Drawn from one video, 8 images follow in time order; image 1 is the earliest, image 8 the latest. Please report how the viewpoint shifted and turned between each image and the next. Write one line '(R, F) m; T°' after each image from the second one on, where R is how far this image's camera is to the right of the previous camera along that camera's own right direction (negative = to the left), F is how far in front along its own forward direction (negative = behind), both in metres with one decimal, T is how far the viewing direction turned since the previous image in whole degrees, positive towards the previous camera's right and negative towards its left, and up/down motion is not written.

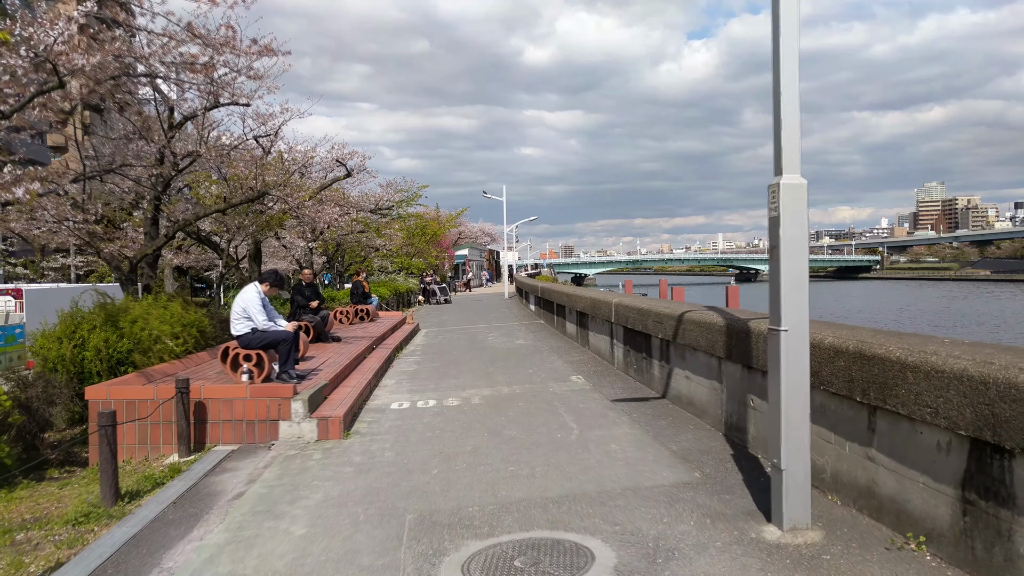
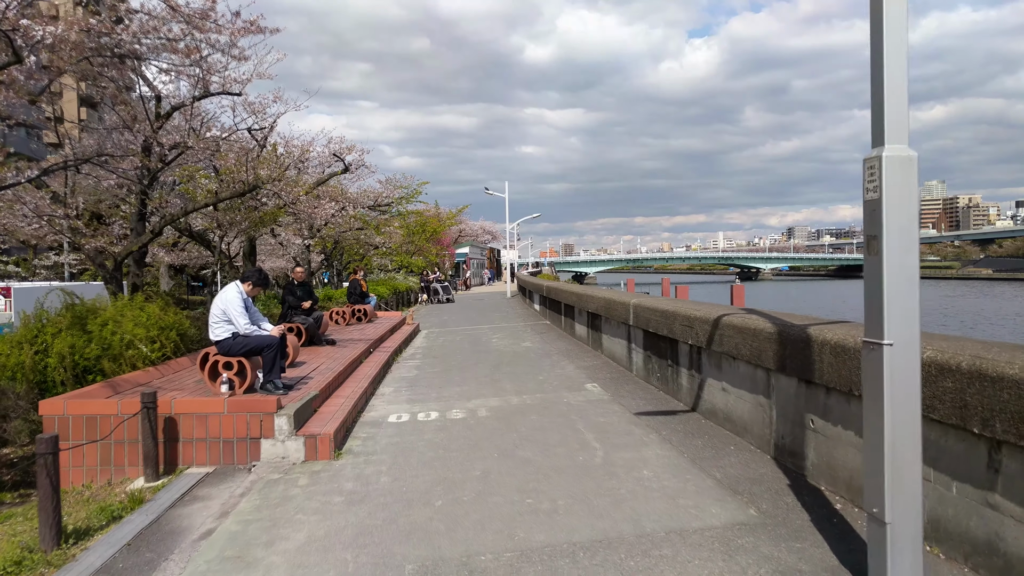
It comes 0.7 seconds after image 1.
(-0.1, +0.8) m; 0°
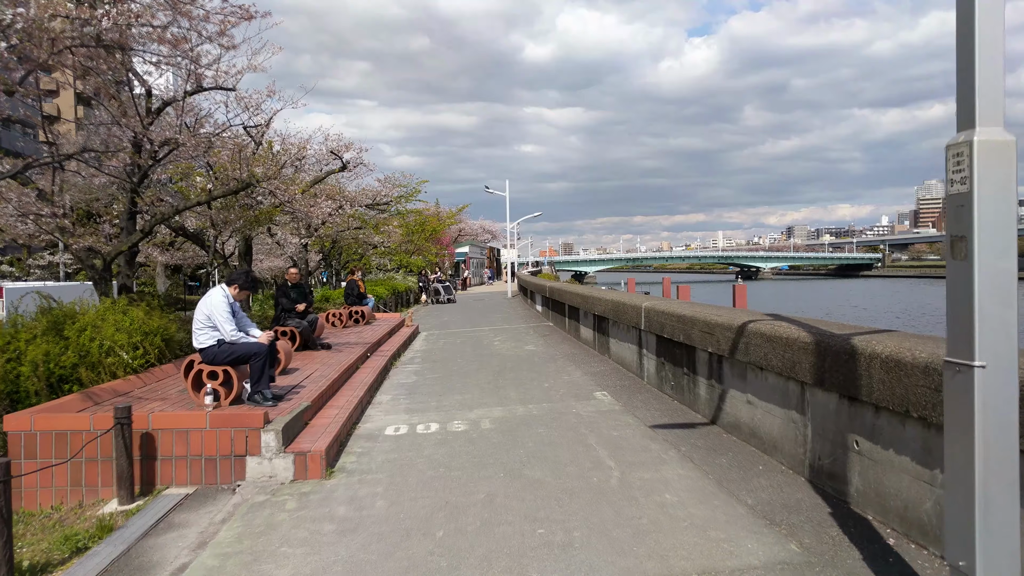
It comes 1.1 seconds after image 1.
(-0.1, +0.5) m; 0°
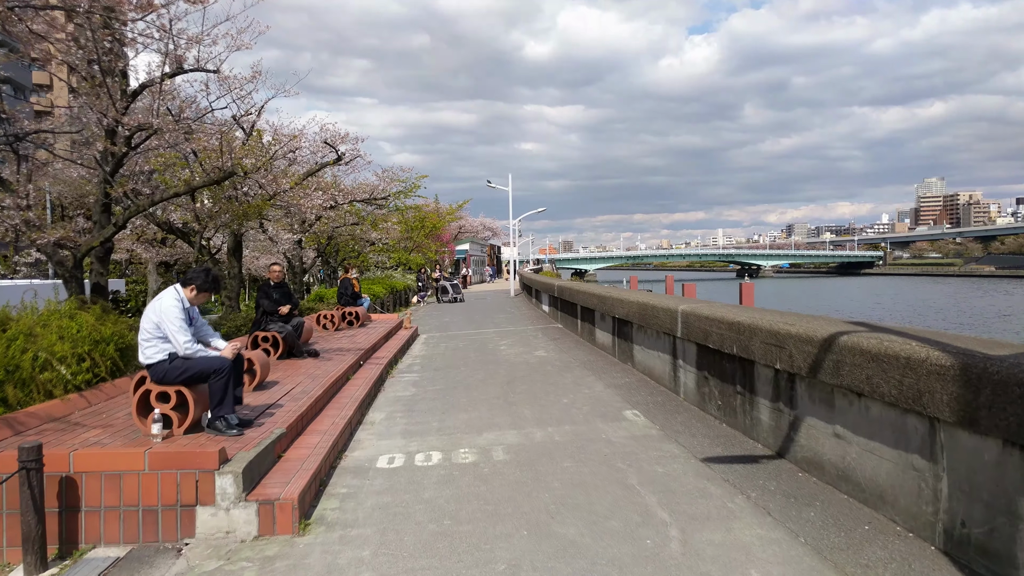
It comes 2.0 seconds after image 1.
(-0.1, +1.2) m; 0°
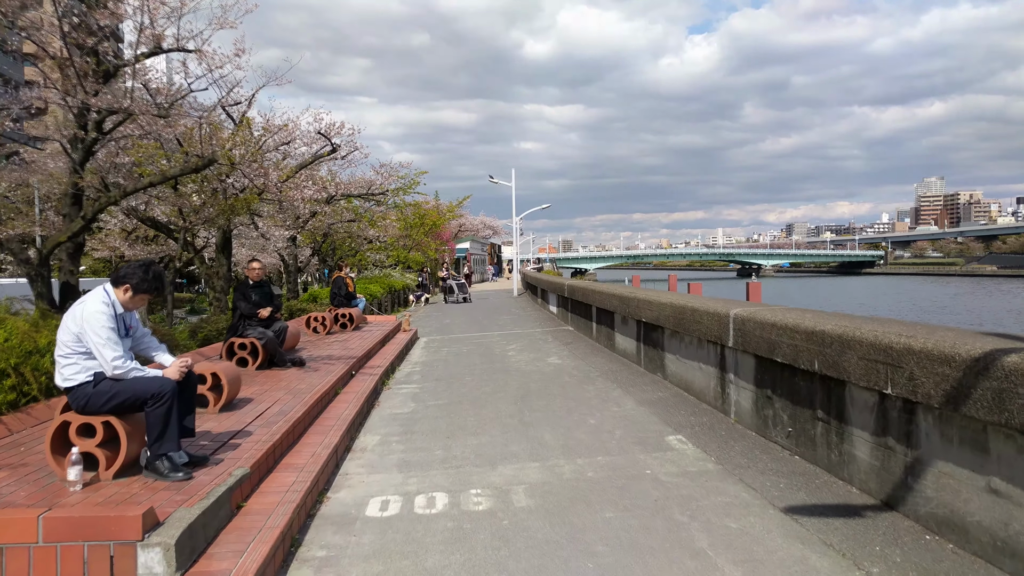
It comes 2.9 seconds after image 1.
(-0.2, +1.2) m; 0°
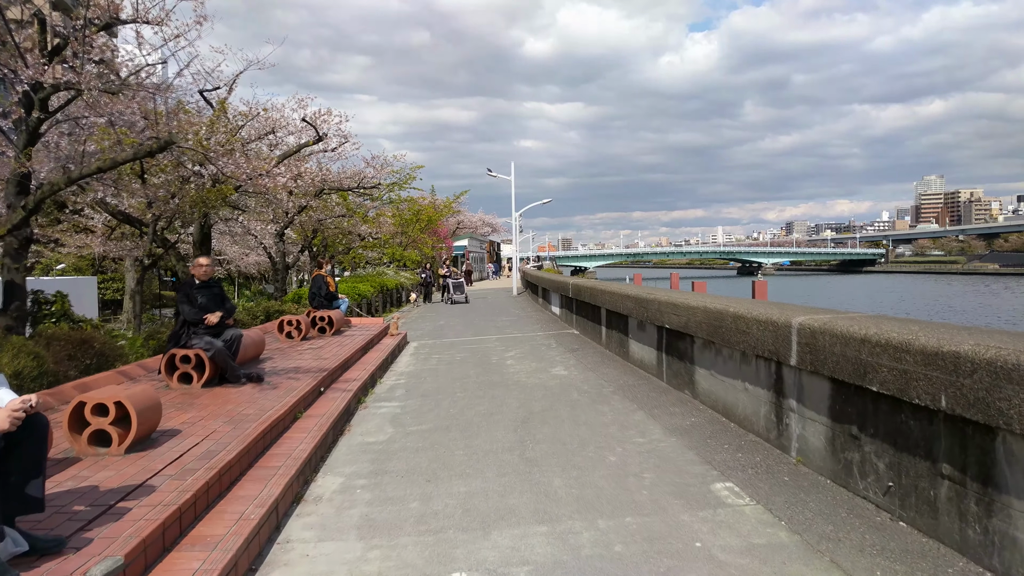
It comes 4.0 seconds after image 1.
(0.0, +1.4) m; 0°
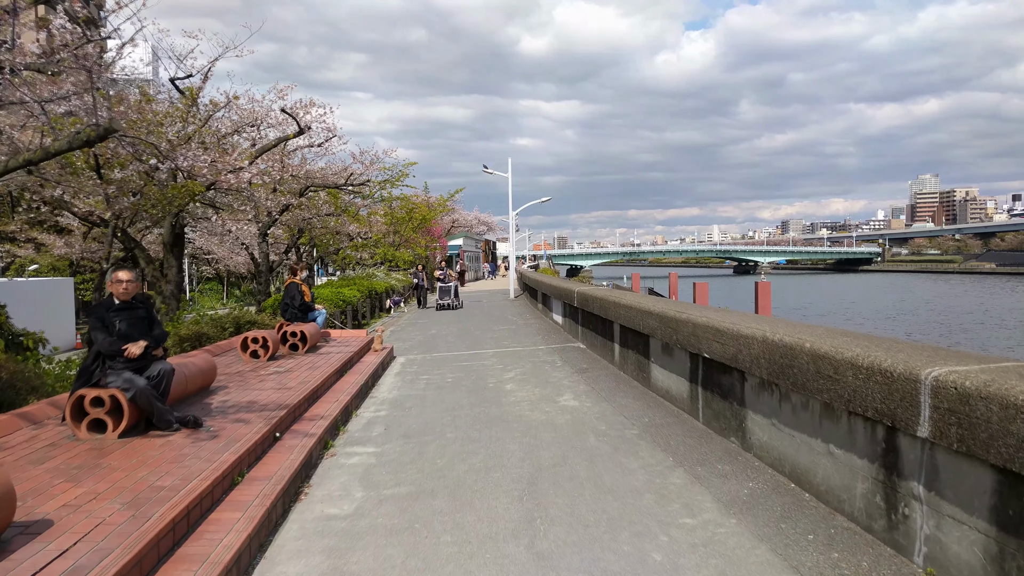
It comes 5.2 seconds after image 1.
(-0.1, +1.4) m; 0°
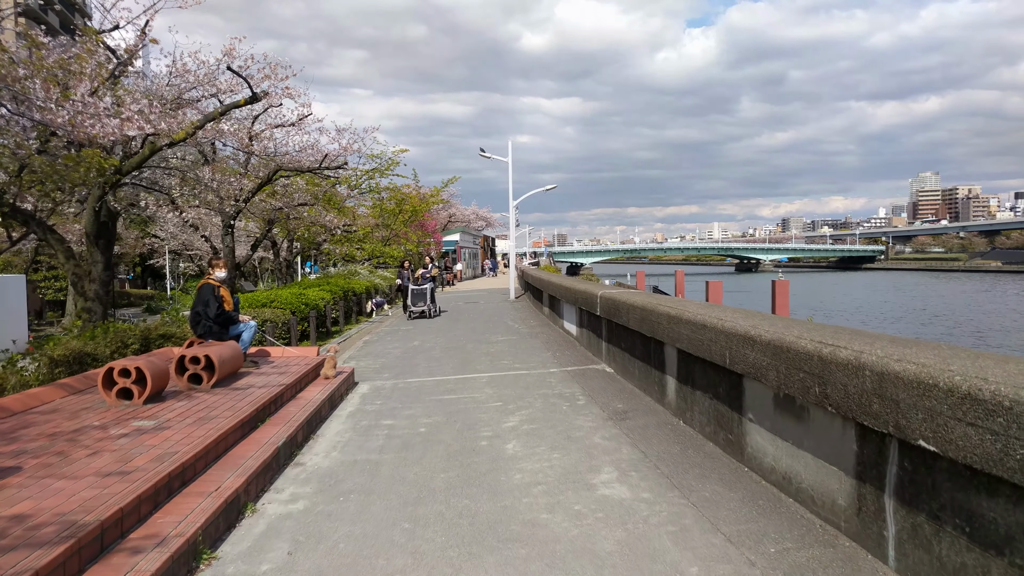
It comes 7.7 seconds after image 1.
(0.0, +3.2) m; 0°
